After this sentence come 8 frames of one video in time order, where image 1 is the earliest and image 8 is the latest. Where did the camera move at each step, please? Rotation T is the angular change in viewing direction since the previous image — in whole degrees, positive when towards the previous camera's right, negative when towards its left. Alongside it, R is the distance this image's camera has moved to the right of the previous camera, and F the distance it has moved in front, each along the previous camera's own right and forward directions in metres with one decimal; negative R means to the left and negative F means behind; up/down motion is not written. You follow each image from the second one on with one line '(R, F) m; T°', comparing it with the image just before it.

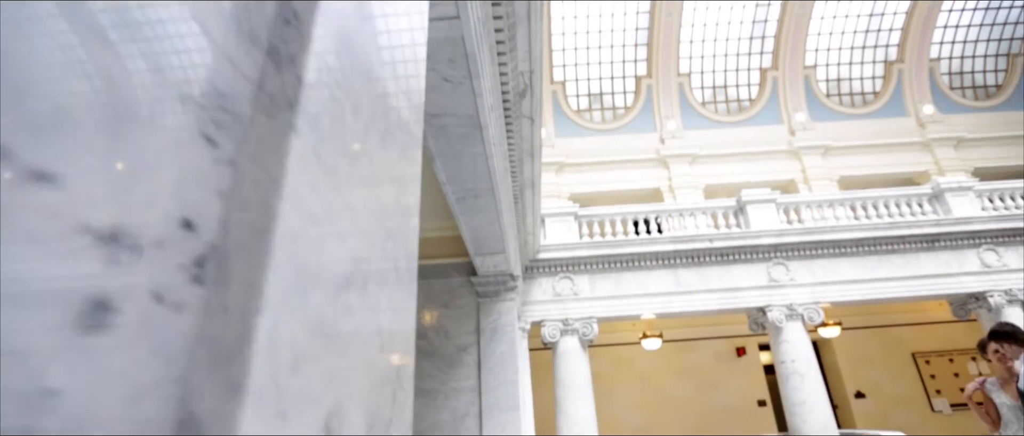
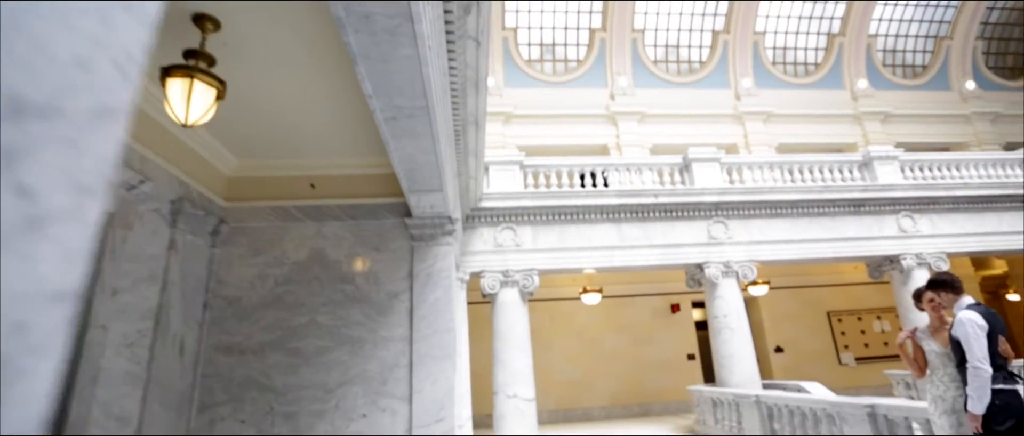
(+0.1, +0.4) m; +7°
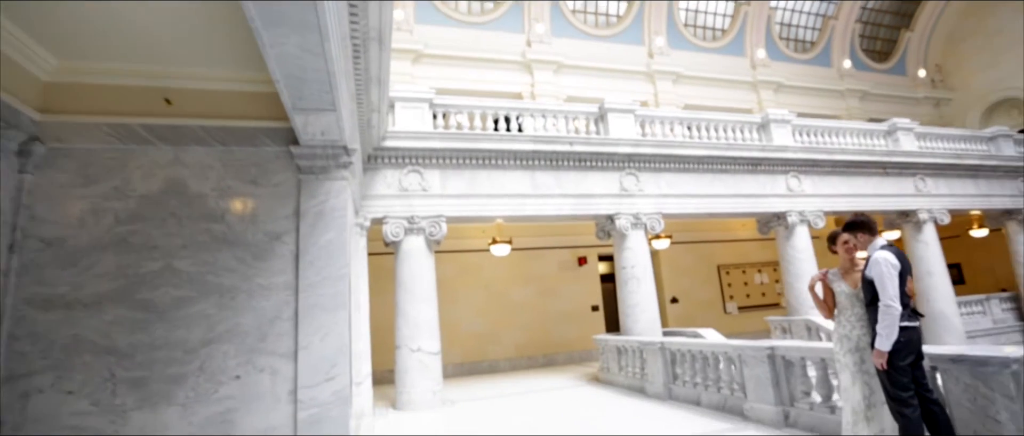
(0.0, +0.6) m; +11°
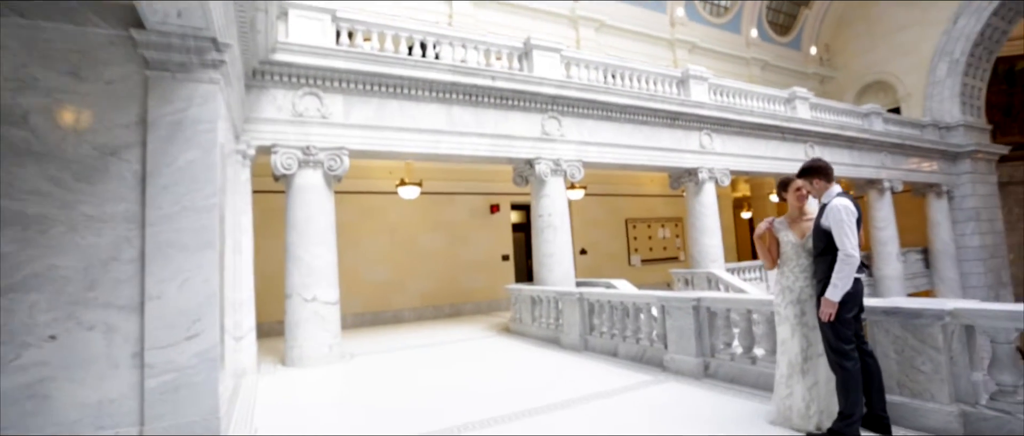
(-0.1, +0.7) m; +11°
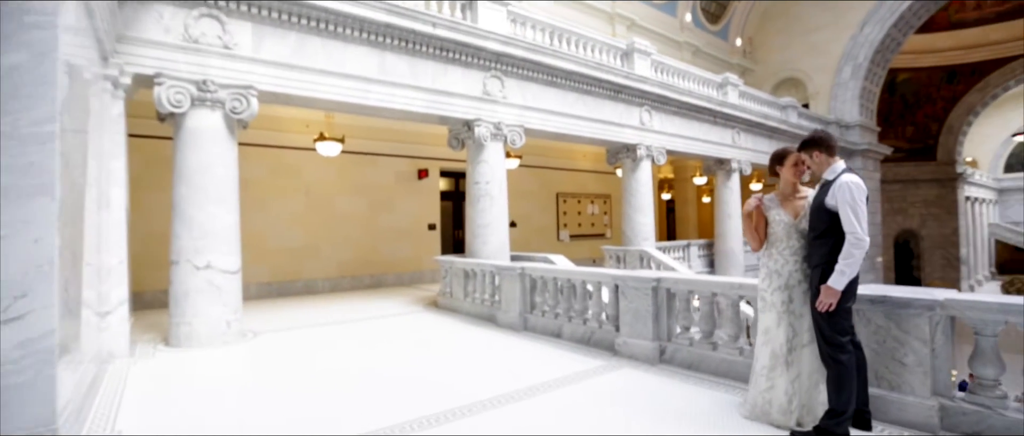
(-0.3, +0.7) m; +10°
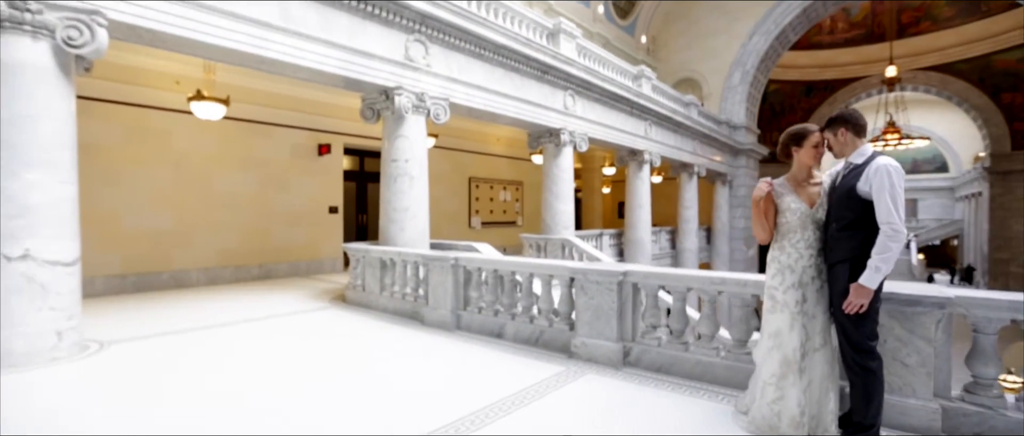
(-0.4, +0.8) m; +12°
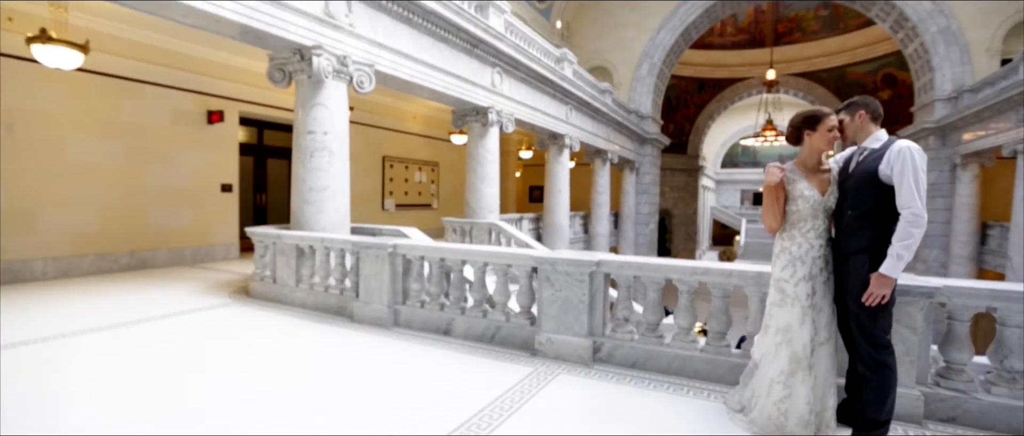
(-0.5, +0.5) m; +12°
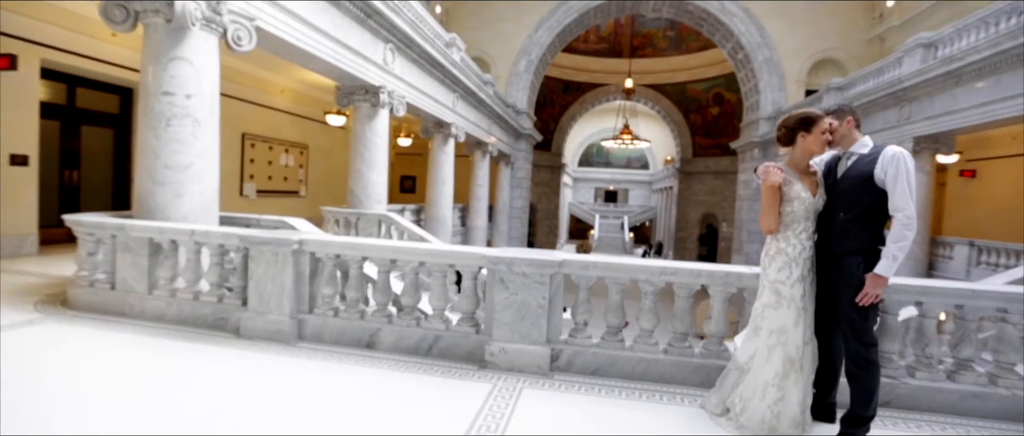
(-0.6, +0.6) m; +17°
